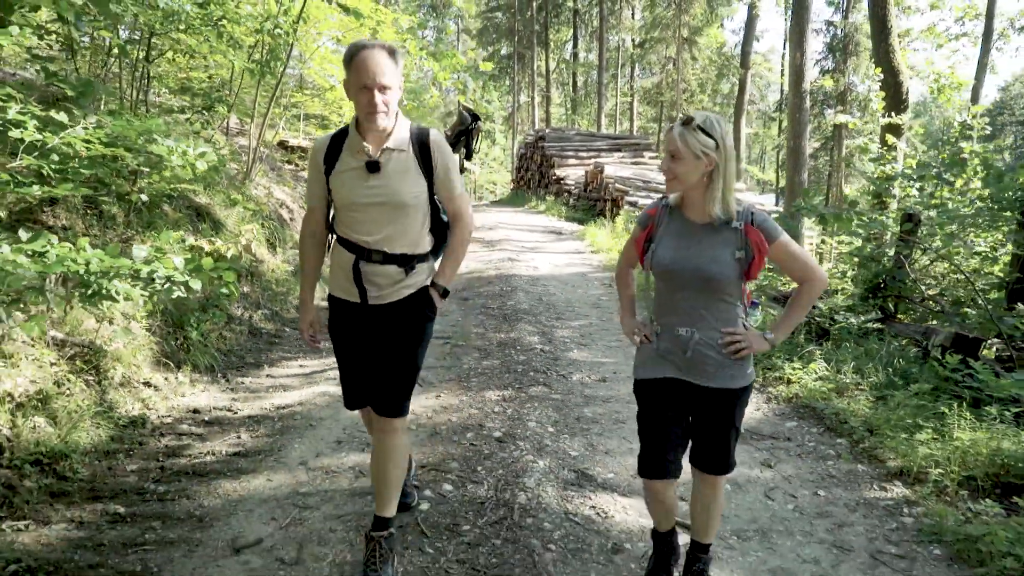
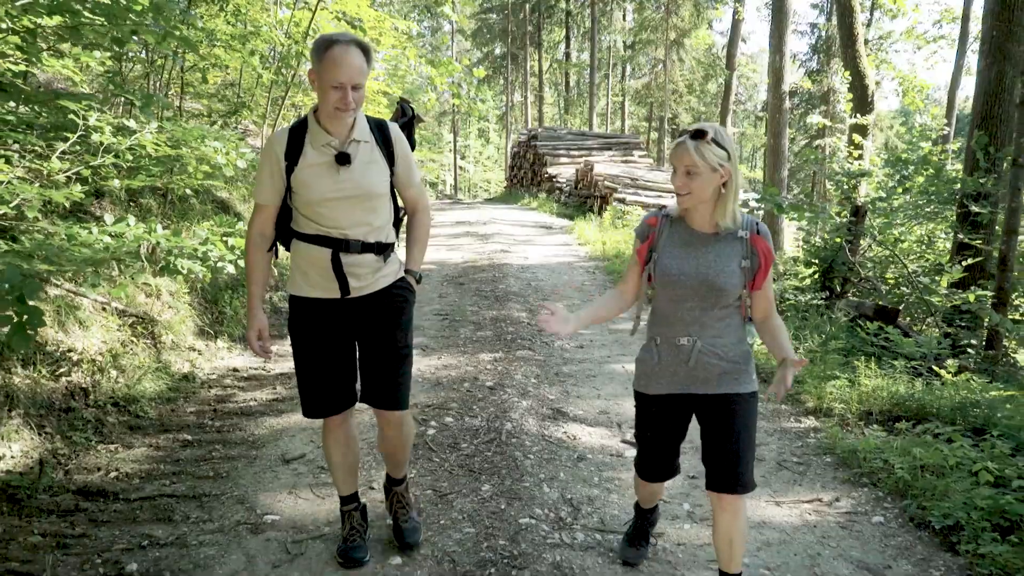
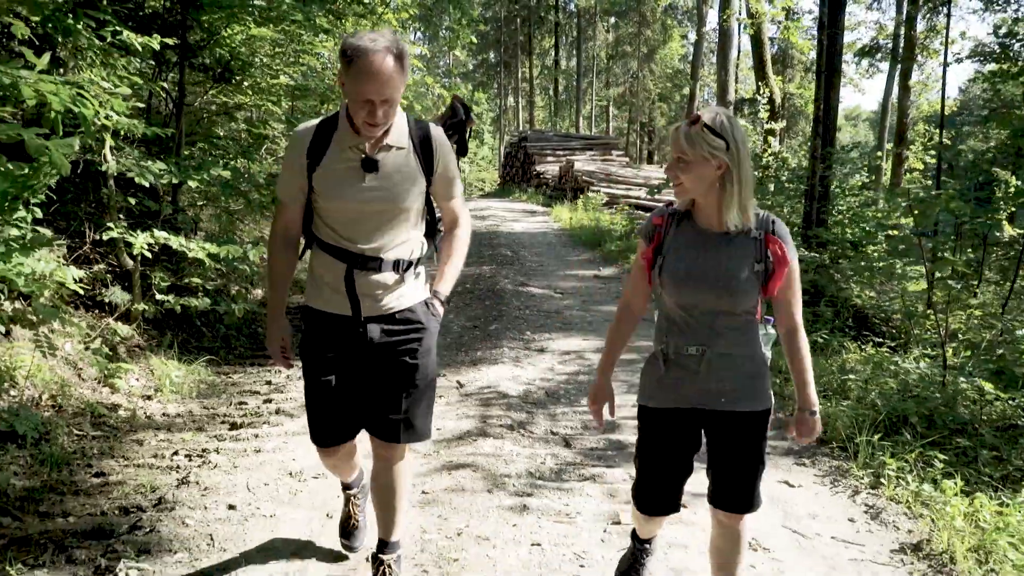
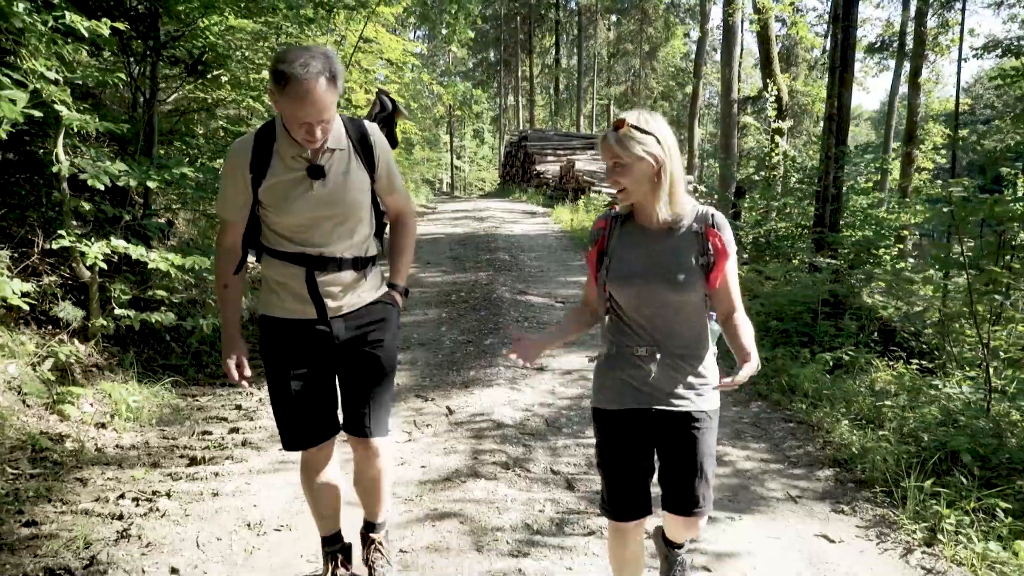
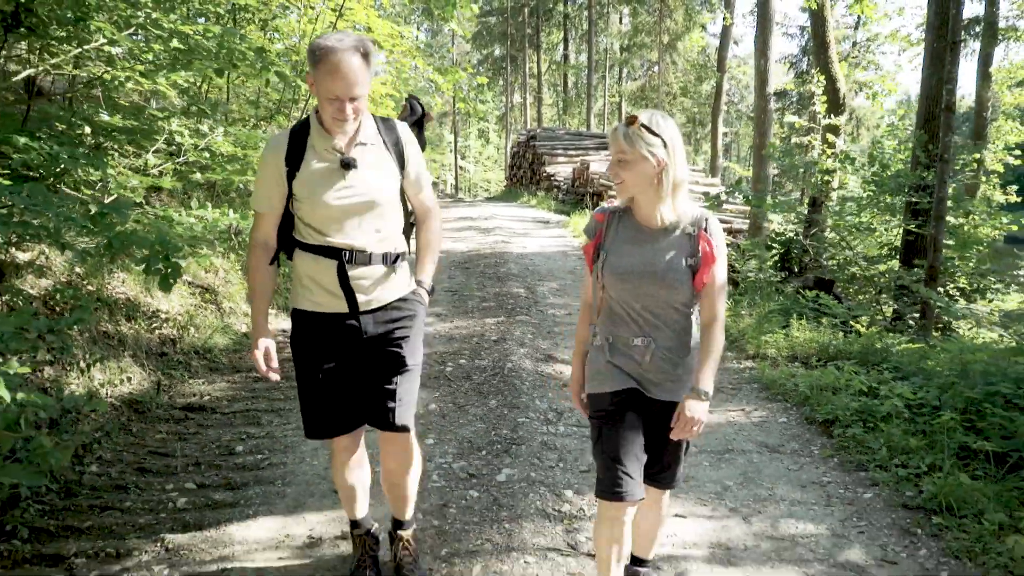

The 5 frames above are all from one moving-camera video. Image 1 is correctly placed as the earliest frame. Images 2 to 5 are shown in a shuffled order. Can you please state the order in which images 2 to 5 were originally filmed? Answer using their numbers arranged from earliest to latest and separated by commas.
2, 5, 4, 3
